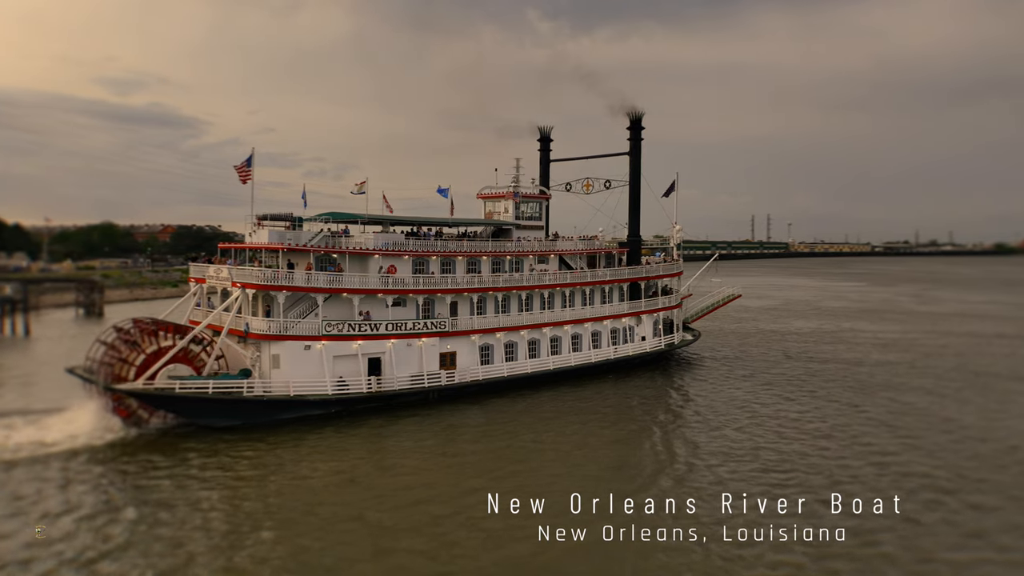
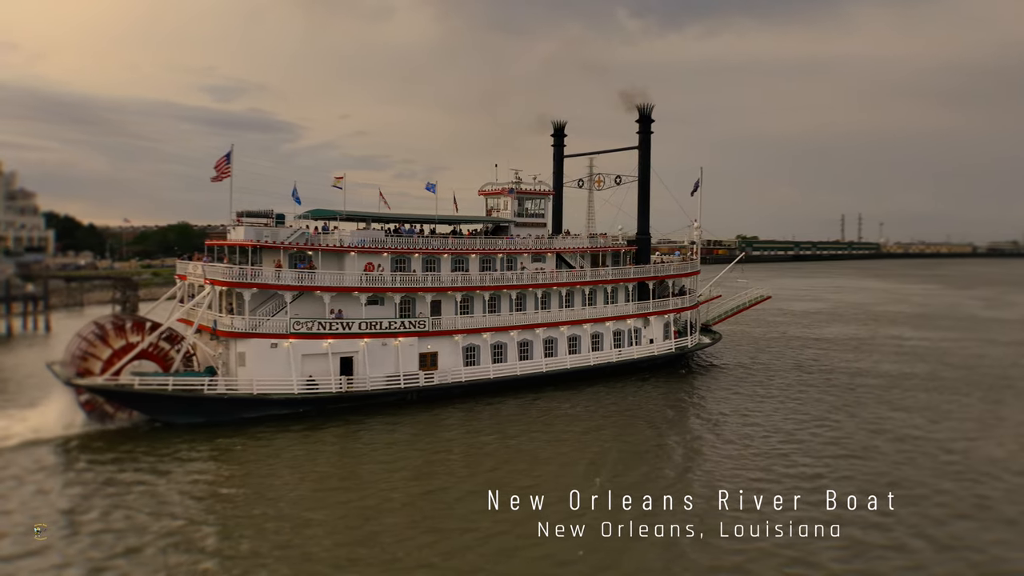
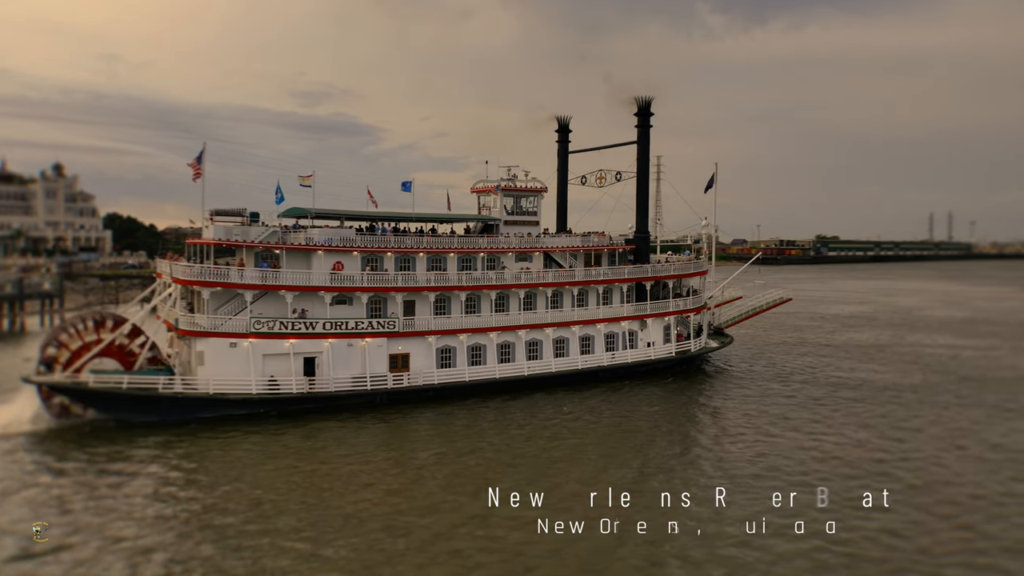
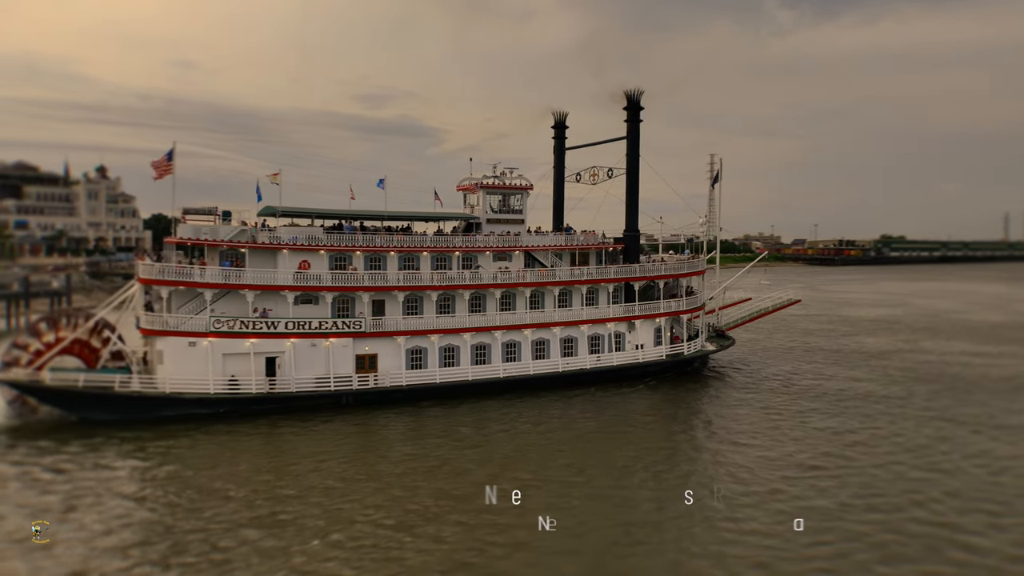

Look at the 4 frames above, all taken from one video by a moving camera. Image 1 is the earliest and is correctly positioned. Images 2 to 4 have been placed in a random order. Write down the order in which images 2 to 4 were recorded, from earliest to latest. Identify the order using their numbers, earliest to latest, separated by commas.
2, 3, 4
